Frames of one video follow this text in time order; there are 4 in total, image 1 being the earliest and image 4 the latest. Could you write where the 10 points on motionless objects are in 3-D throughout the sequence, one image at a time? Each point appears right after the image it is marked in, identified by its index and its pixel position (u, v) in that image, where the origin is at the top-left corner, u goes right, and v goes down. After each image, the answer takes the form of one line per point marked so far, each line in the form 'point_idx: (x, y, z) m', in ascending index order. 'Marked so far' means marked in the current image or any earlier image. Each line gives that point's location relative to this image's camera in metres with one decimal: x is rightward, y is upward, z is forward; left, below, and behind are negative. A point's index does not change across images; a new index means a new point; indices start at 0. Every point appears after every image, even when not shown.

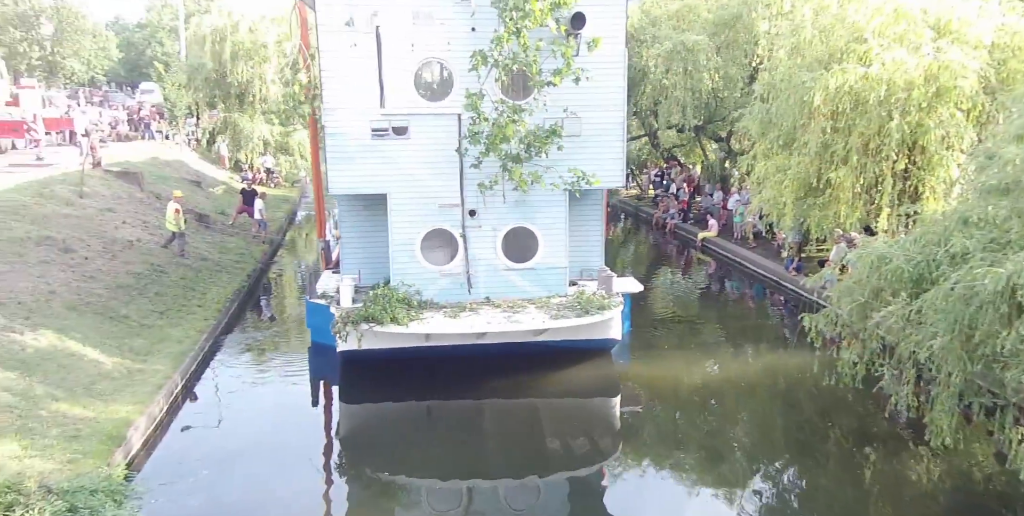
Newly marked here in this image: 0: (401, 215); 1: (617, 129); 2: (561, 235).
0: (-1.9, +0.6, +11.3) m
1: (+1.5, +1.8, +10.7) m
2: (+0.7, +0.2, +11.5) m
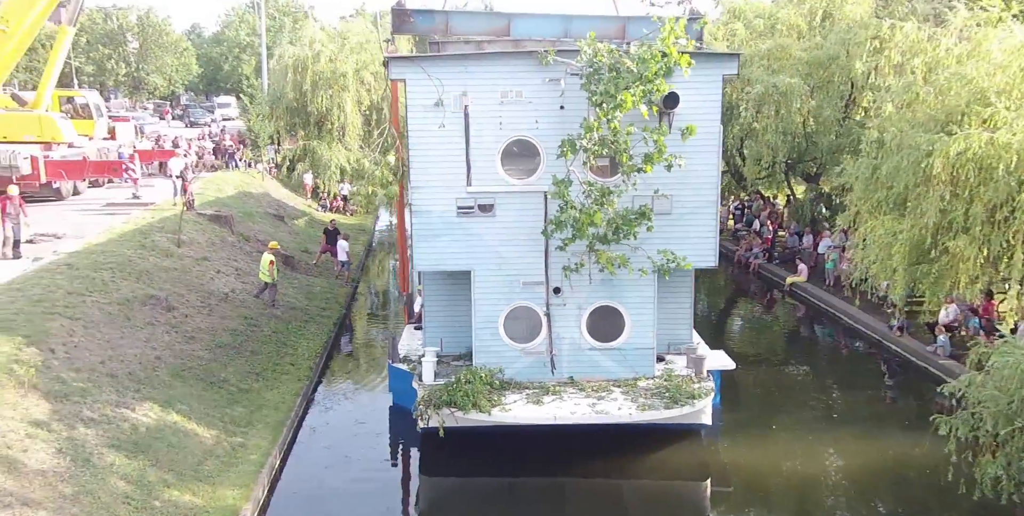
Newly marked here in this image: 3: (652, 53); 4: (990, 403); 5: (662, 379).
0: (-0.4, -0.6, +11.2) m
1: (+2.9, +0.7, +10.3) m
2: (+2.2, -0.9, +11.1) m
3: (+1.8, +2.7, +9.3) m
4: (+4.7, -1.4, +7.0) m
5: (+2.4, -1.9, +11.2) m
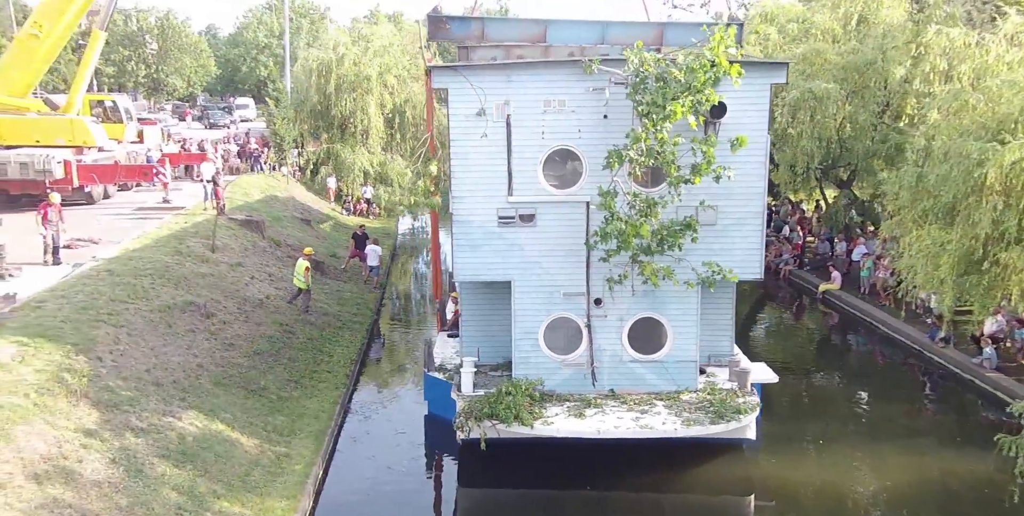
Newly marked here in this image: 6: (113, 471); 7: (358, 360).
0: (+0.2, -0.7, +11.1) m
1: (+3.6, +0.5, +10.2) m
2: (+2.8, -1.1, +11.0) m
3: (+2.5, +2.6, +9.2) m
4: (+5.3, -1.6, +6.8) m
5: (+3.0, -2.1, +11.0) m
6: (-4.3, -2.3, +7.6) m
7: (-3.6, -2.4, +16.3) m
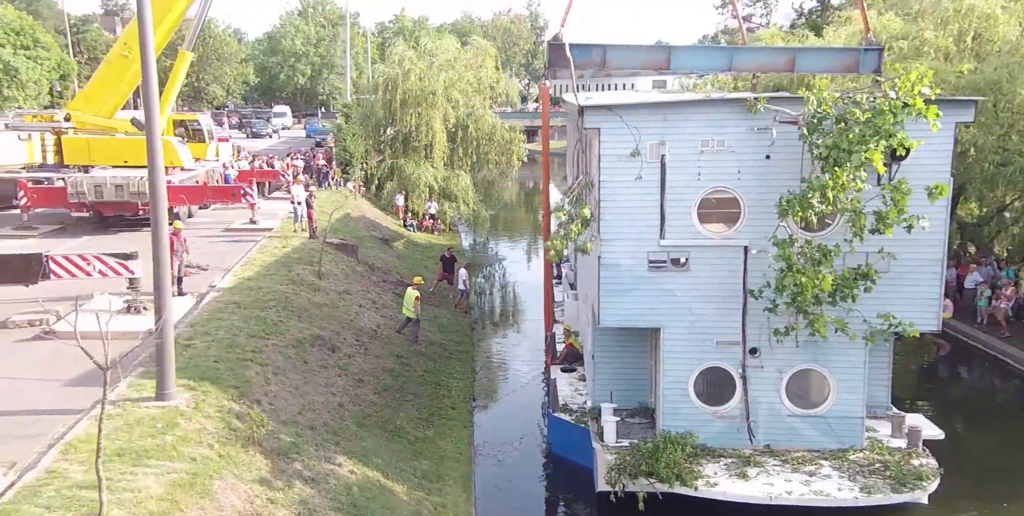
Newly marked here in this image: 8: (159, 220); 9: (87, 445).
0: (+2.5, -1.4, +10.7) m
1: (+5.8, -0.1, +9.6) m
2: (+5.1, -1.8, +10.4) m
3: (+4.6, +1.9, +8.7) m
4: (+7.2, -2.2, +6.1) m
5: (+5.3, -2.8, +10.4) m
6: (-2.2, -2.9, +7.5) m
7: (-0.9, -3.1, +16.2) m
8: (-4.3, +0.5, +8.7) m
9: (-4.5, -2.0, +7.4) m
